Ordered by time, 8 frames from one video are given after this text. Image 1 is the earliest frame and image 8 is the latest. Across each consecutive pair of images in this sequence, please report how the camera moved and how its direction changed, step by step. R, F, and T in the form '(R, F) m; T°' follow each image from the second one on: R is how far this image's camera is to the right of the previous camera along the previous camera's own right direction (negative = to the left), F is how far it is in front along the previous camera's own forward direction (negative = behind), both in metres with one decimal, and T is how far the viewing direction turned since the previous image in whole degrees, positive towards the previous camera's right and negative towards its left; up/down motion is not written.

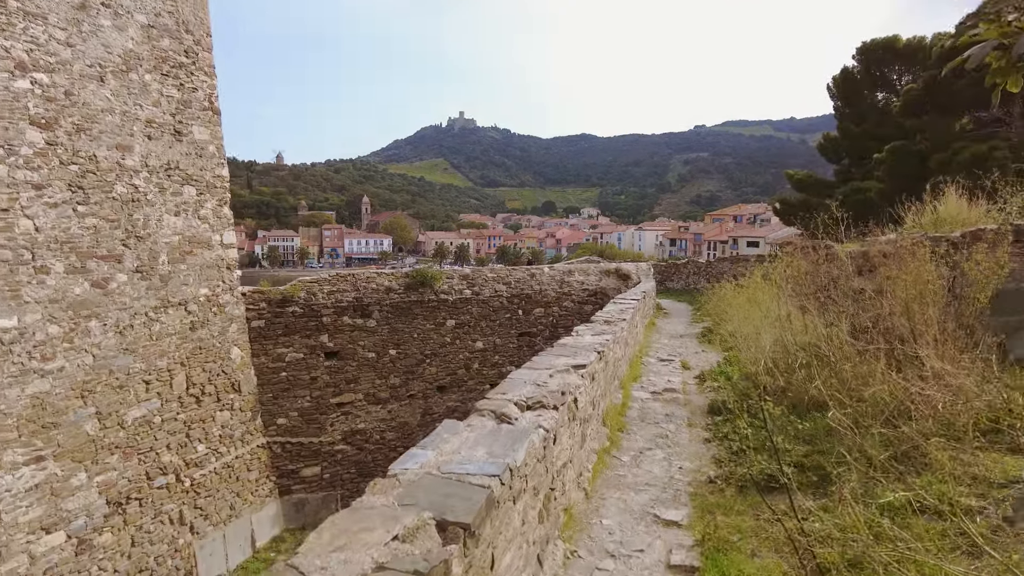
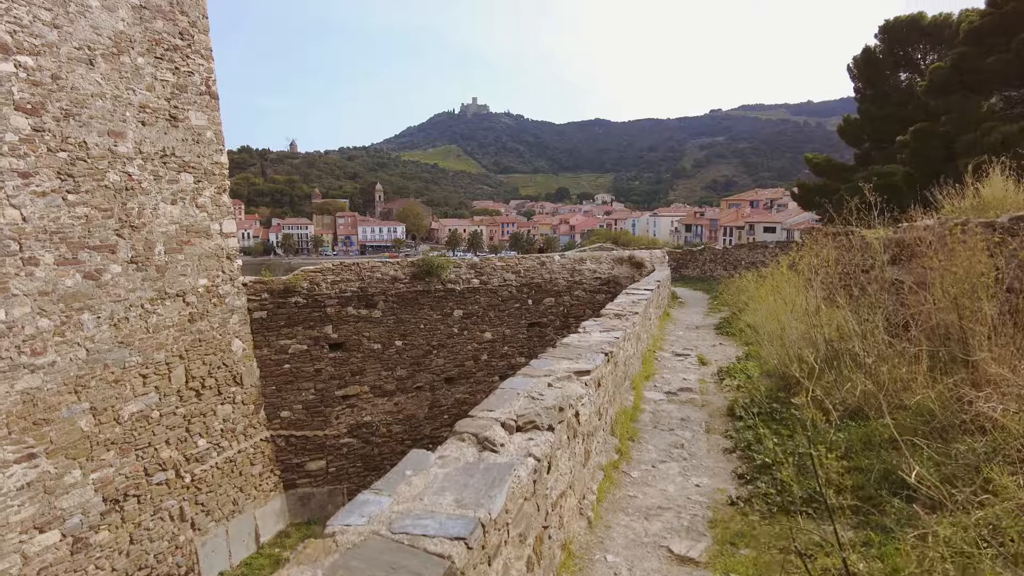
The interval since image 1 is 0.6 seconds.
(+0.1, +0.3) m; -2°
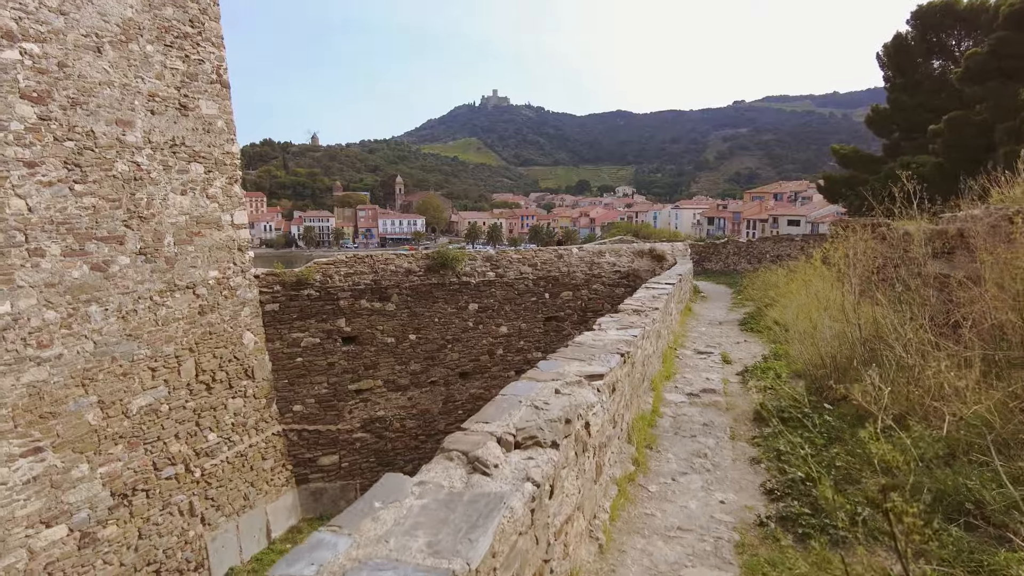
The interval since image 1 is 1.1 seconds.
(0.0, +0.2) m; -2°
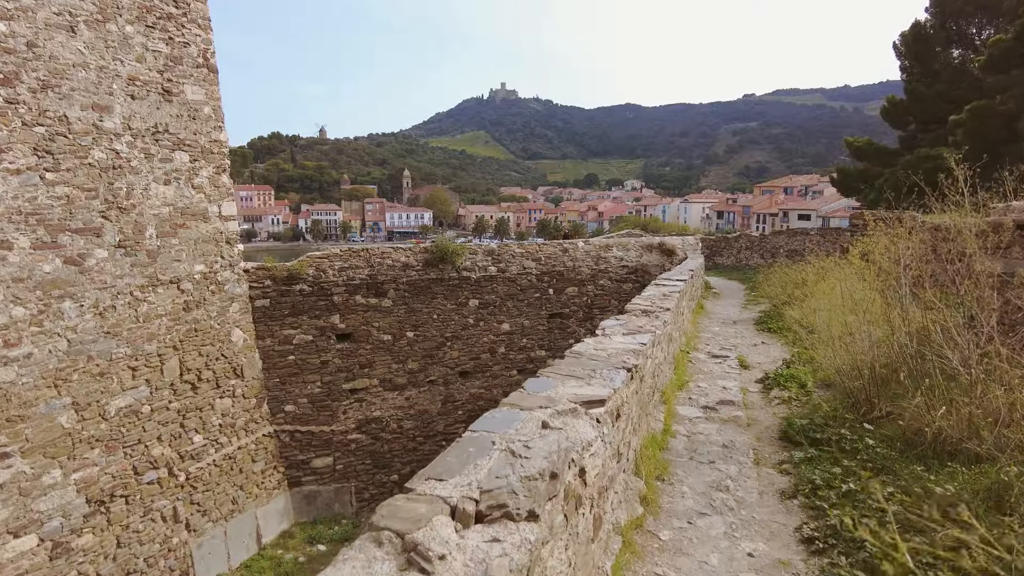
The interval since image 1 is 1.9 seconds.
(+0.1, +0.3) m; -1°
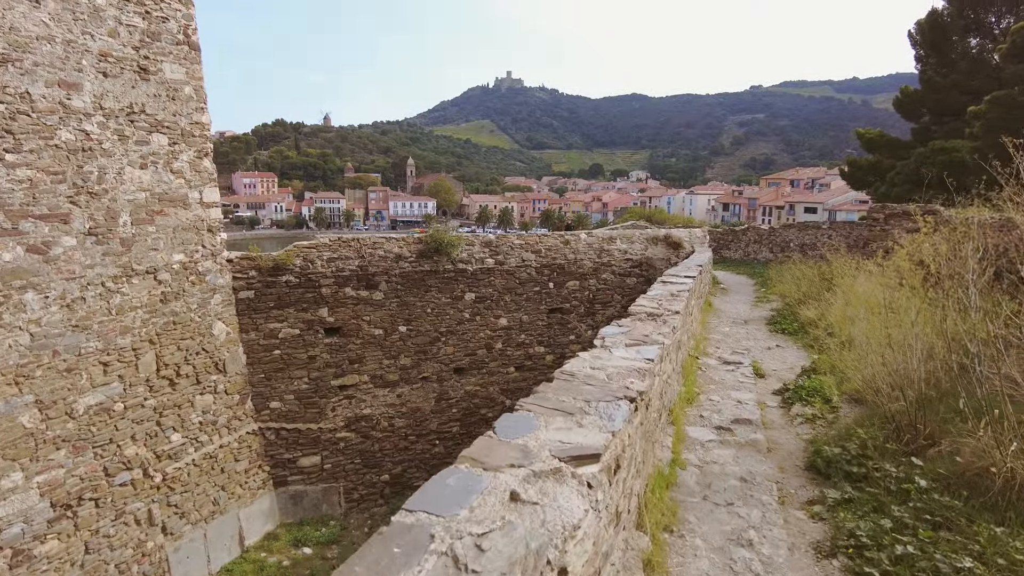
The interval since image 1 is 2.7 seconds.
(+0.1, +0.3) m; 0°
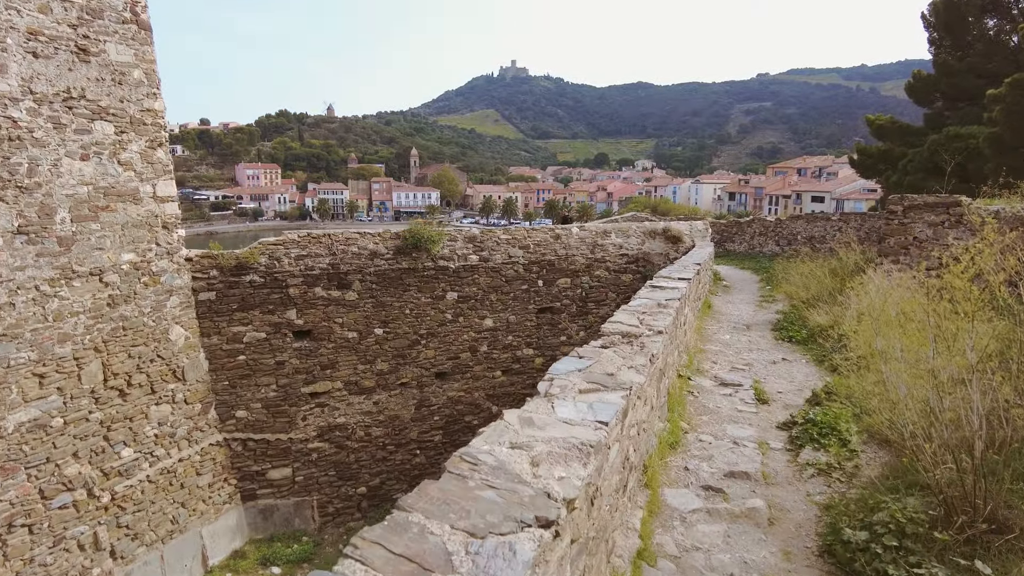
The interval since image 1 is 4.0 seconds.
(+0.2, +0.5) m; -1°
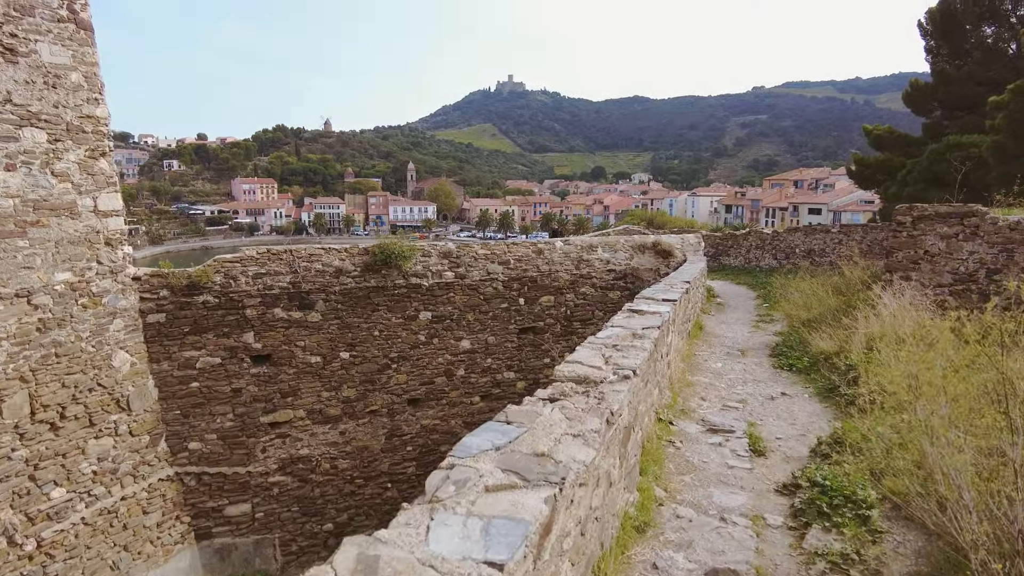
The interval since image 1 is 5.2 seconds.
(+0.2, +0.4) m; 0°
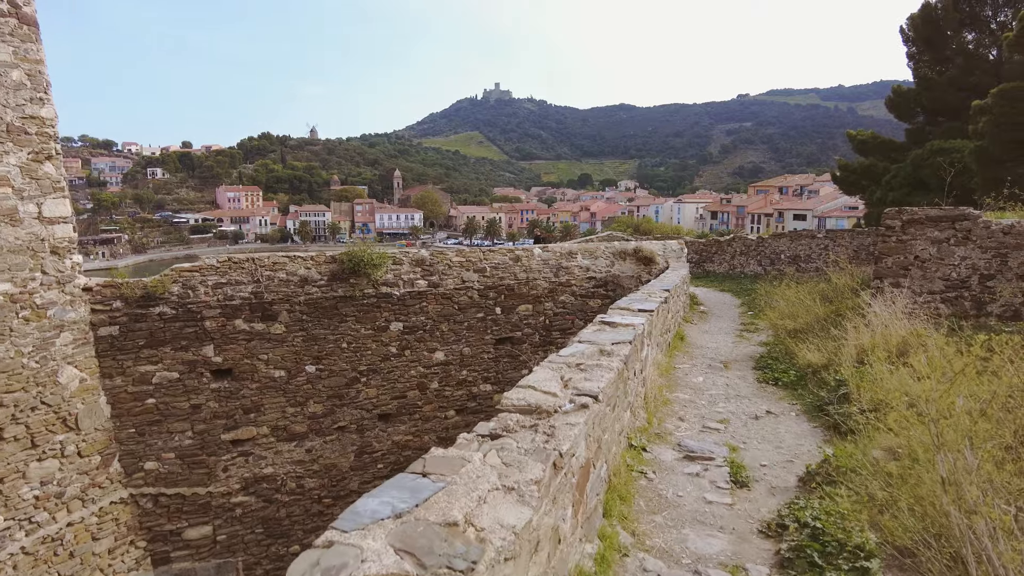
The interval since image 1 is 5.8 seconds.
(+0.1, +0.2) m; +1°
